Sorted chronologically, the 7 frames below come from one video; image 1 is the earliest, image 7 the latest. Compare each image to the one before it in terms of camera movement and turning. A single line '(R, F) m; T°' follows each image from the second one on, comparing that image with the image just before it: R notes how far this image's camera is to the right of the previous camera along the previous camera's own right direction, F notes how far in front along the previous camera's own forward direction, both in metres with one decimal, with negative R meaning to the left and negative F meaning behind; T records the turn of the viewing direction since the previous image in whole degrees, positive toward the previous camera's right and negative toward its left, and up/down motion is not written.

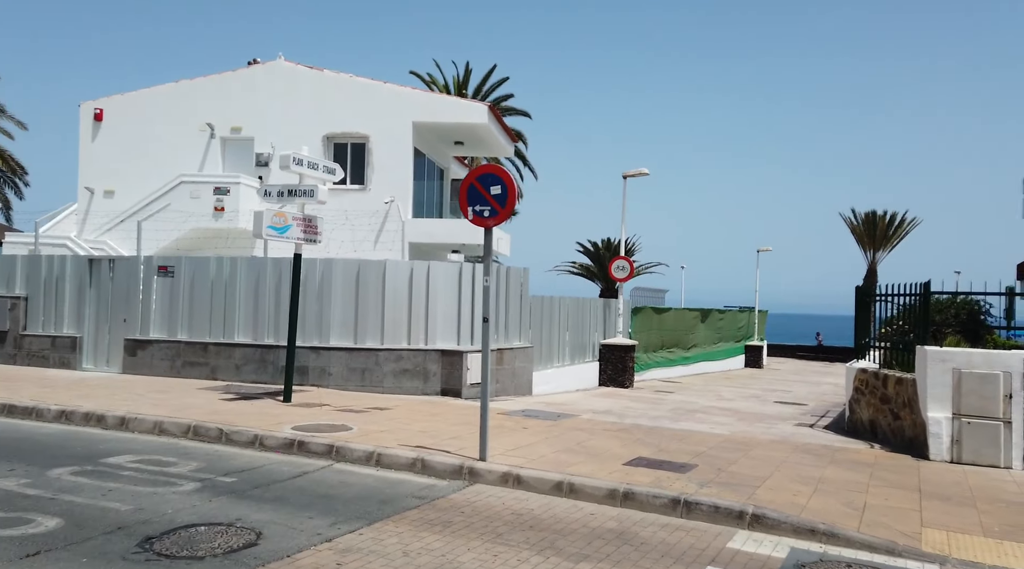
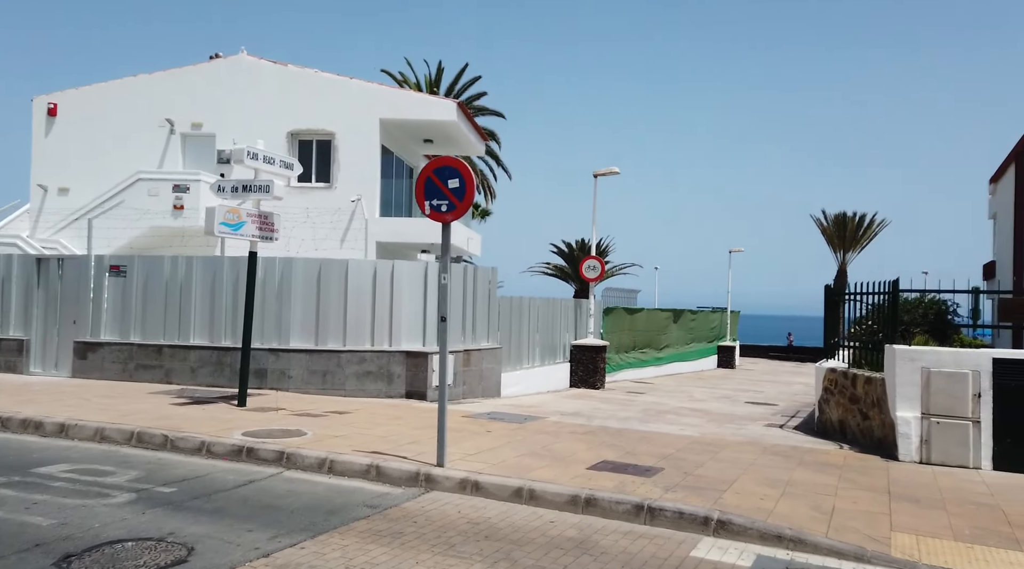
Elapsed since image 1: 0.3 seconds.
(+0.2, +0.3) m; +2°
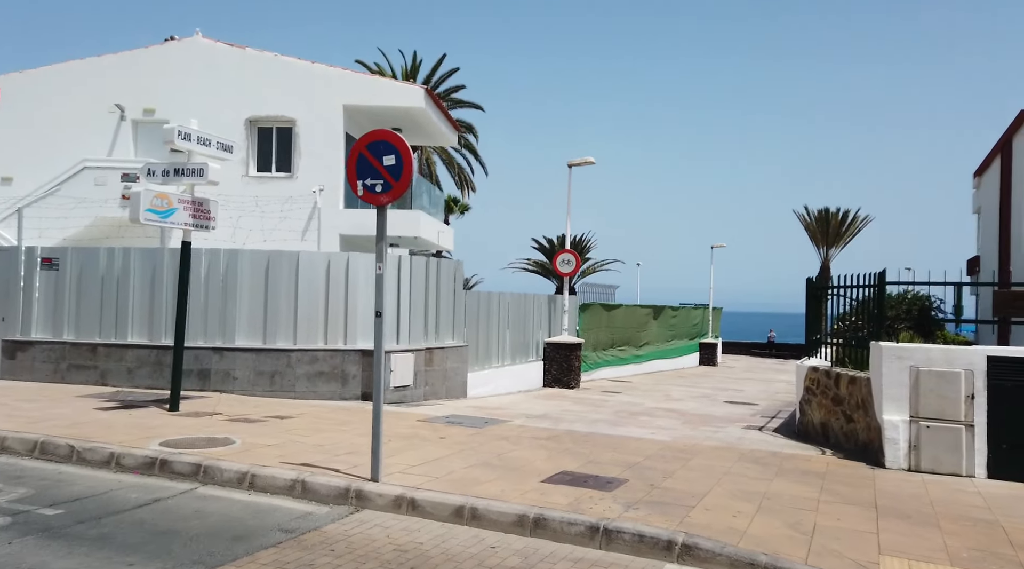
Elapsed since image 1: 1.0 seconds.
(+0.4, +0.9) m; +1°
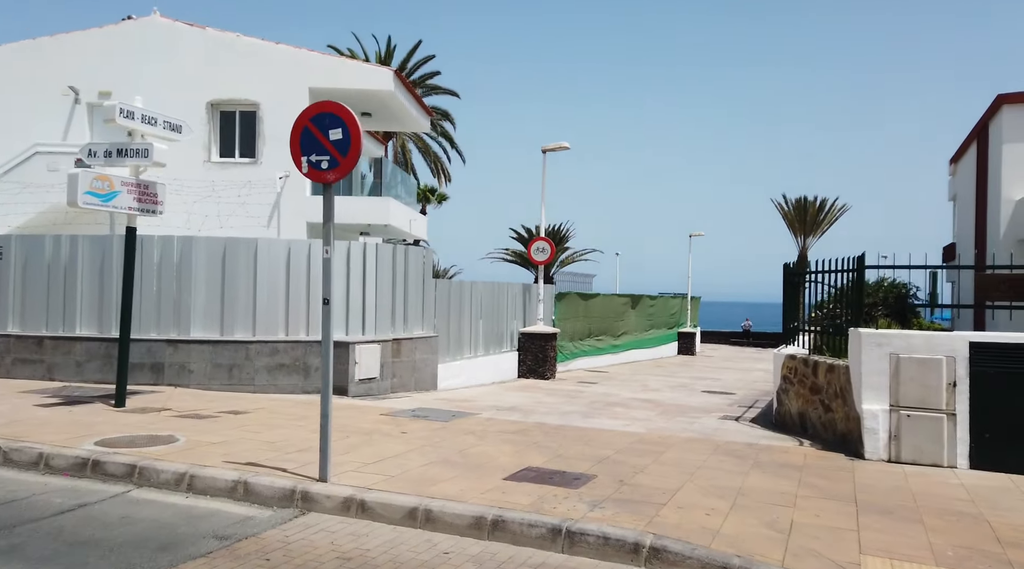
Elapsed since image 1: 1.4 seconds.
(+0.2, +0.5) m; +1°
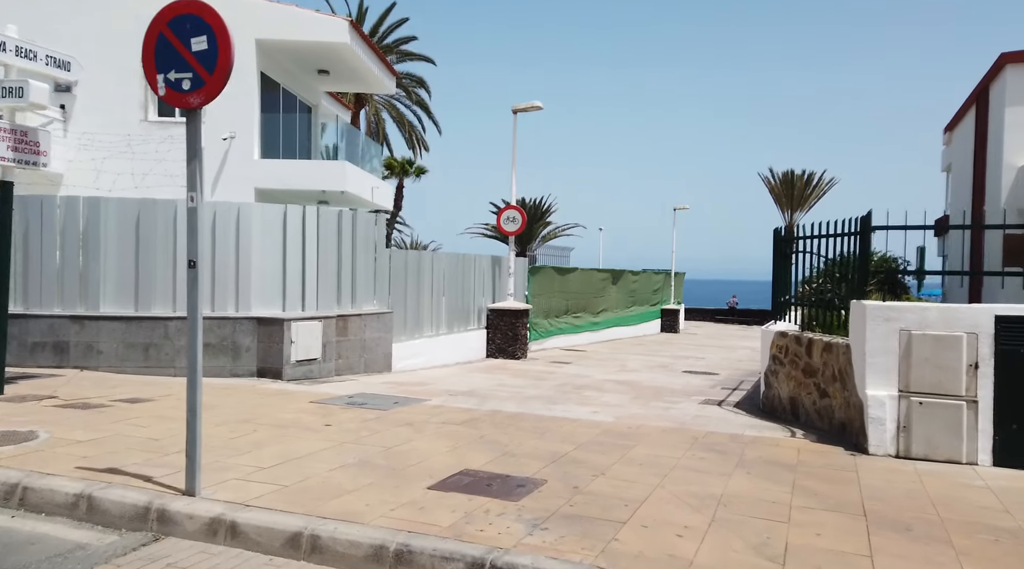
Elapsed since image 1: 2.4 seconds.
(+0.4, +1.5) m; +1°
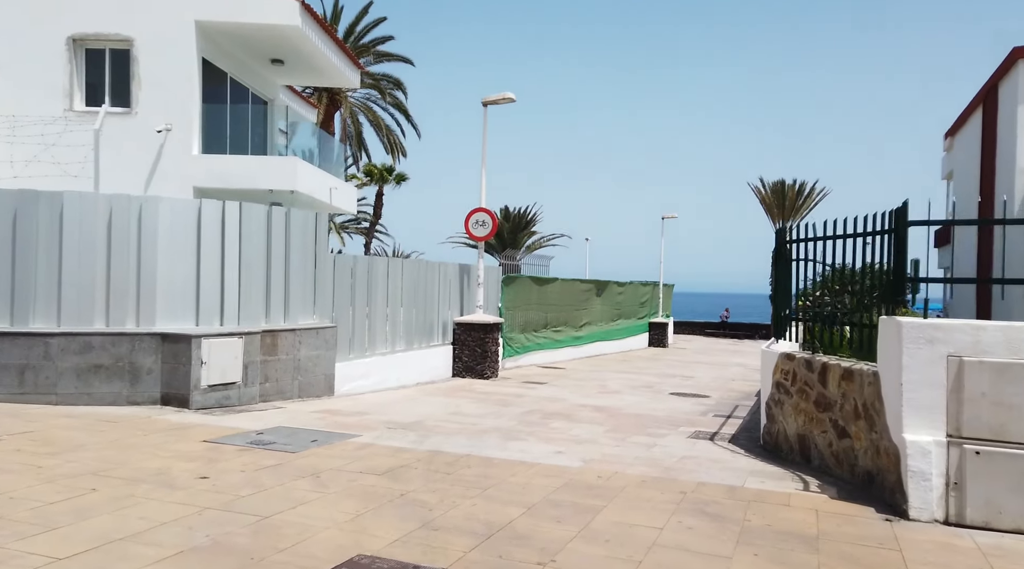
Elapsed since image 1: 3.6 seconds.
(+0.4, +1.9) m; +1°
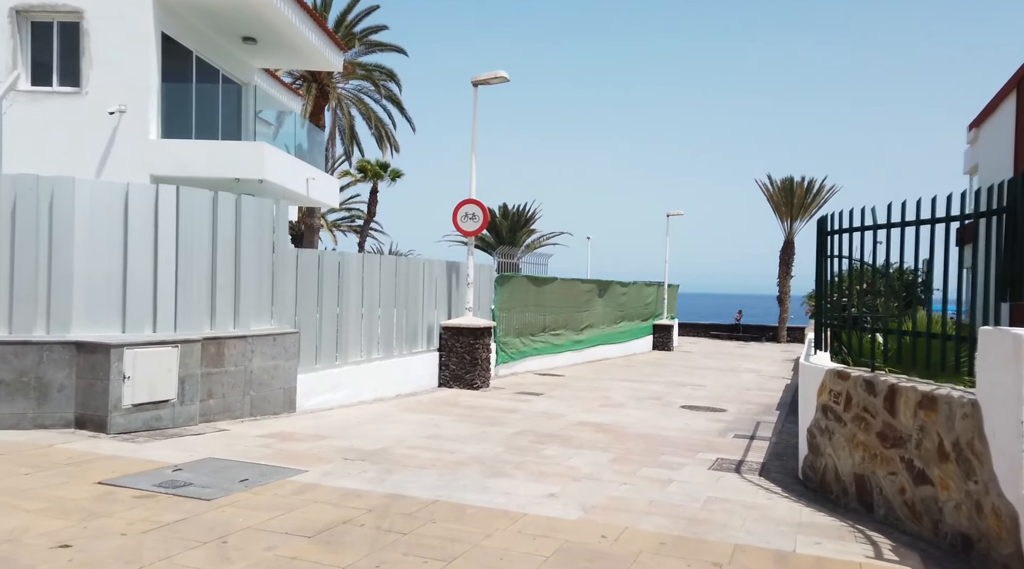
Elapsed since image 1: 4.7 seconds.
(+0.2, +1.8) m; 0°
